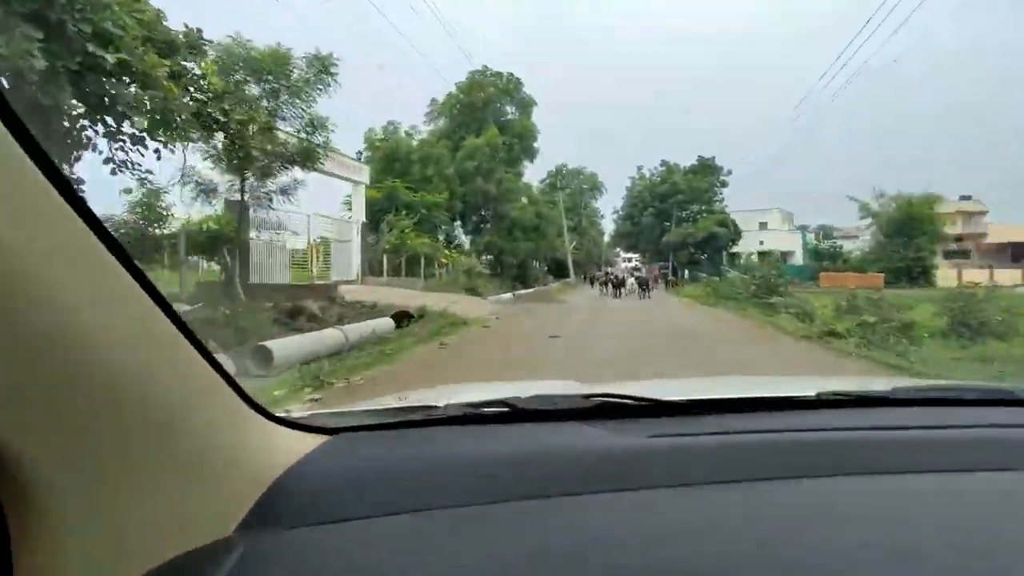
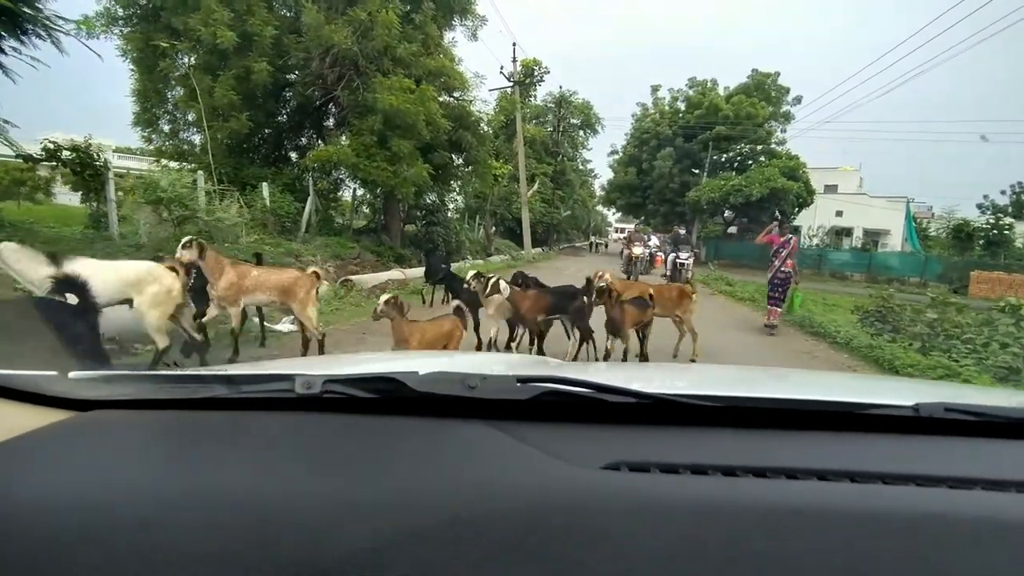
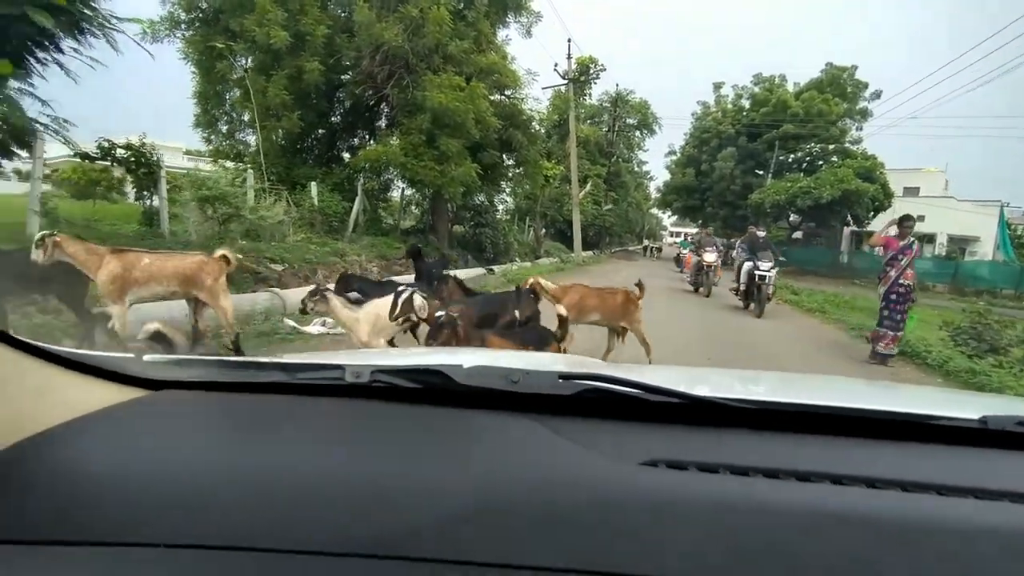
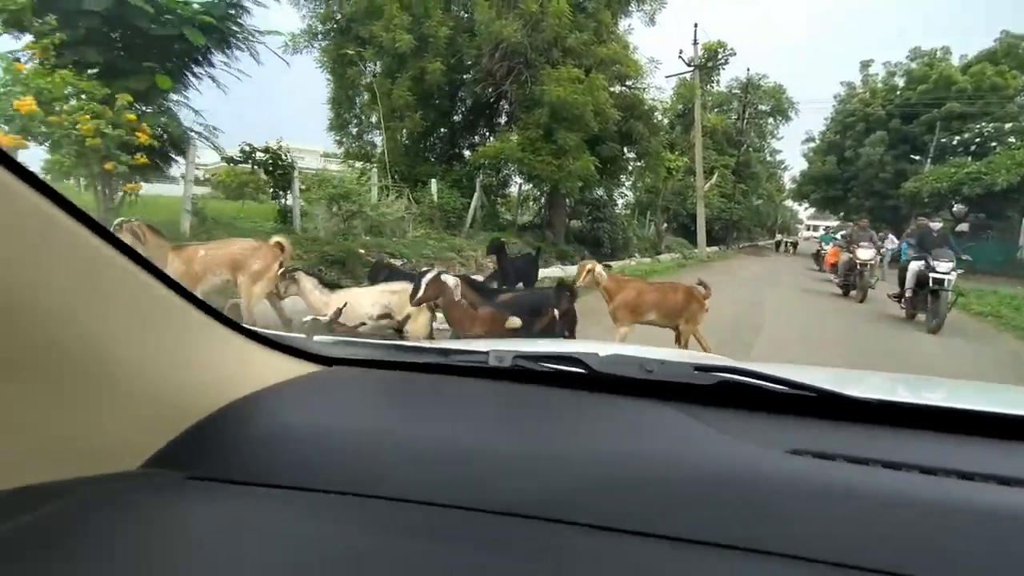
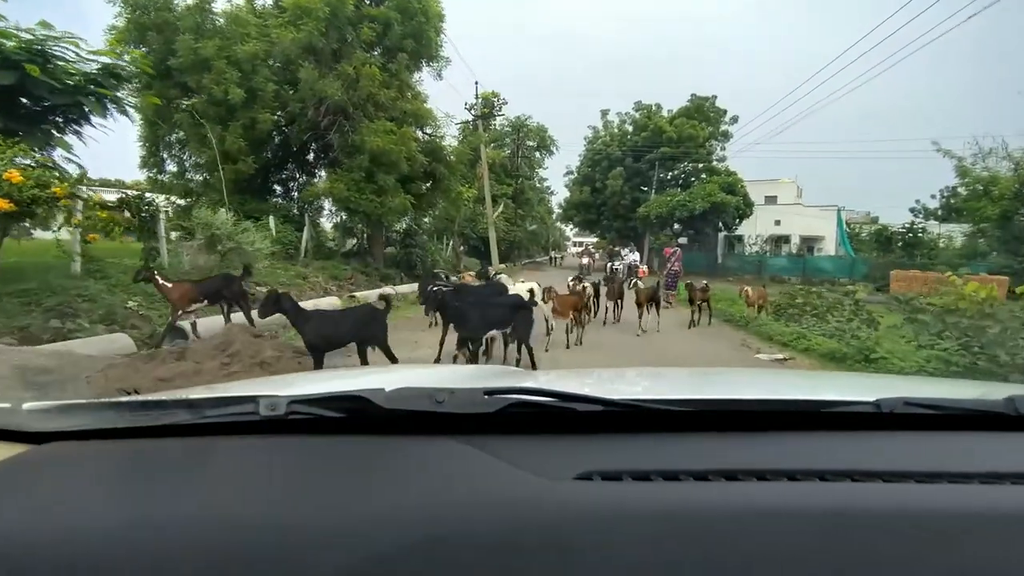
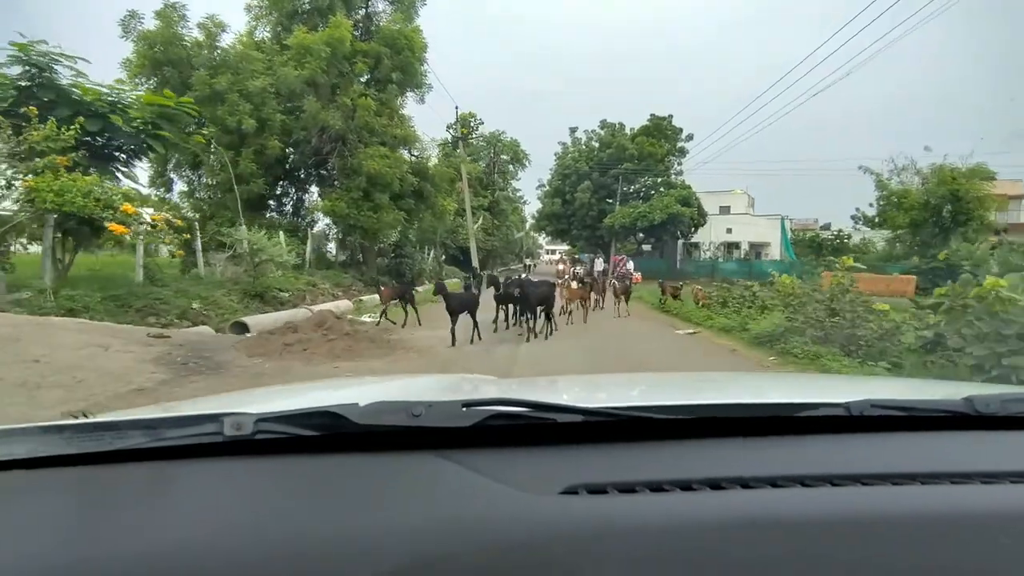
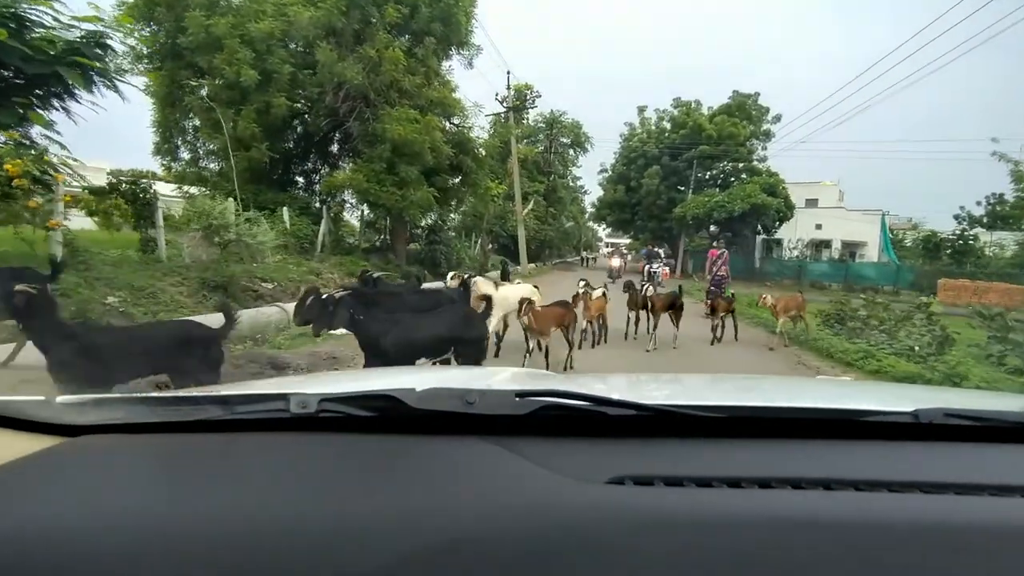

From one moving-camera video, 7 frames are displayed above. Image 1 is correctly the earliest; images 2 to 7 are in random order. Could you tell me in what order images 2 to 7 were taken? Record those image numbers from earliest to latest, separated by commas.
6, 5, 7, 2, 3, 4
